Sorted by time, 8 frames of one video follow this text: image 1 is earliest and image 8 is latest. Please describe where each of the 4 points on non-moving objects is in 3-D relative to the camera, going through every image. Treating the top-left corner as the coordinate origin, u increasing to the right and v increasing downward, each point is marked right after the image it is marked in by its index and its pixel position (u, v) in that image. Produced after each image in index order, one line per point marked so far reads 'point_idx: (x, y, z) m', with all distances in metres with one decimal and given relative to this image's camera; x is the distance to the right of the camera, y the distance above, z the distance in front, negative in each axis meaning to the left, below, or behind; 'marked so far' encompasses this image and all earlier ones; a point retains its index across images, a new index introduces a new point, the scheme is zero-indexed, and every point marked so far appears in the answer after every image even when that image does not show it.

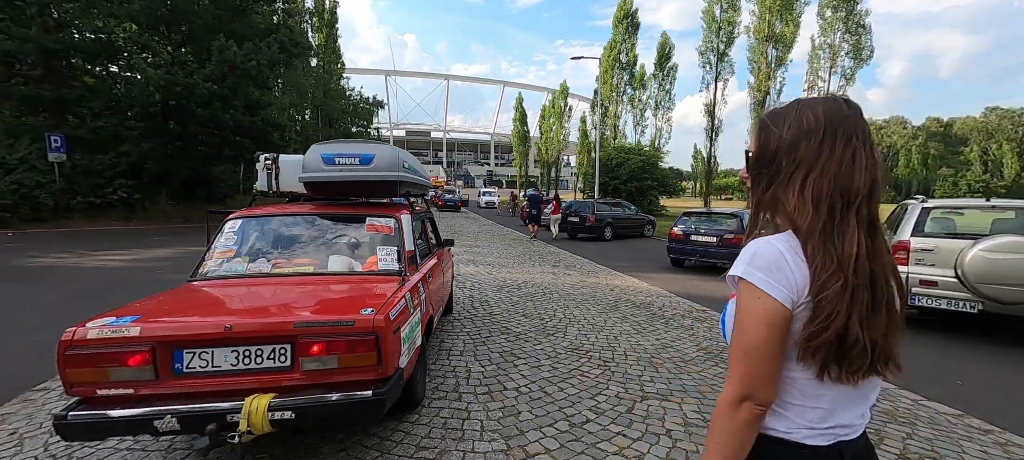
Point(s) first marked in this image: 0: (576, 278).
0: (+1.3, -1.0, +7.9) m
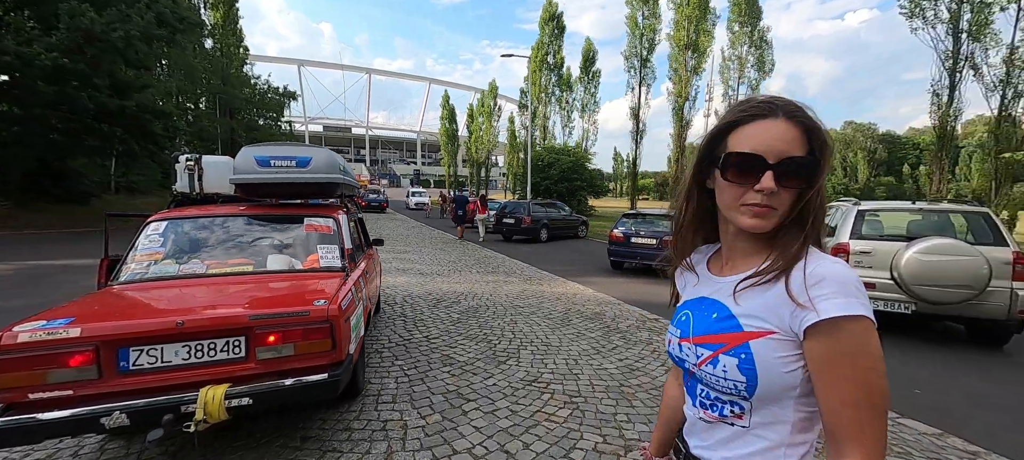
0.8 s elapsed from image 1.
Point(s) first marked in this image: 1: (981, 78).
0: (+0.2, -1.0, +7.4) m
1: (+11.8, +3.8, +10.1) m
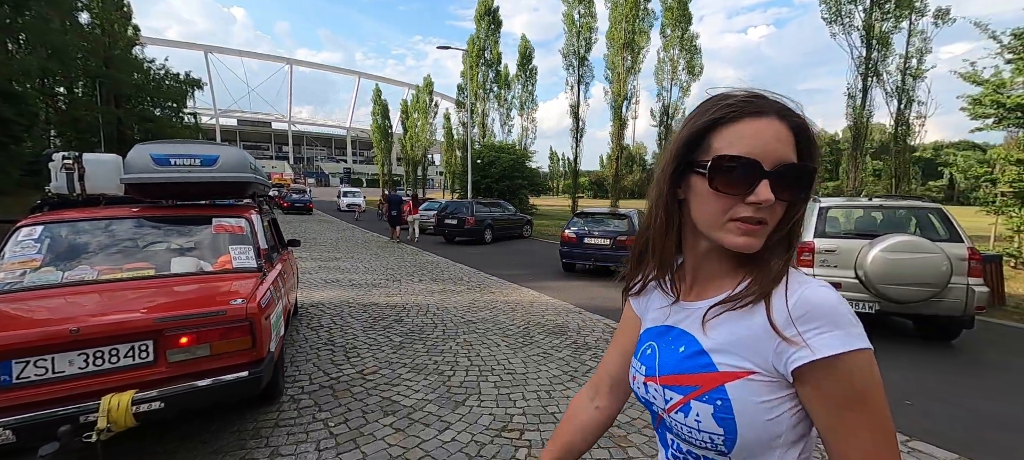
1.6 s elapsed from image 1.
0: (-0.7, -1.1, +6.7) m
1: (+10.3, +4.0, +11.1) m
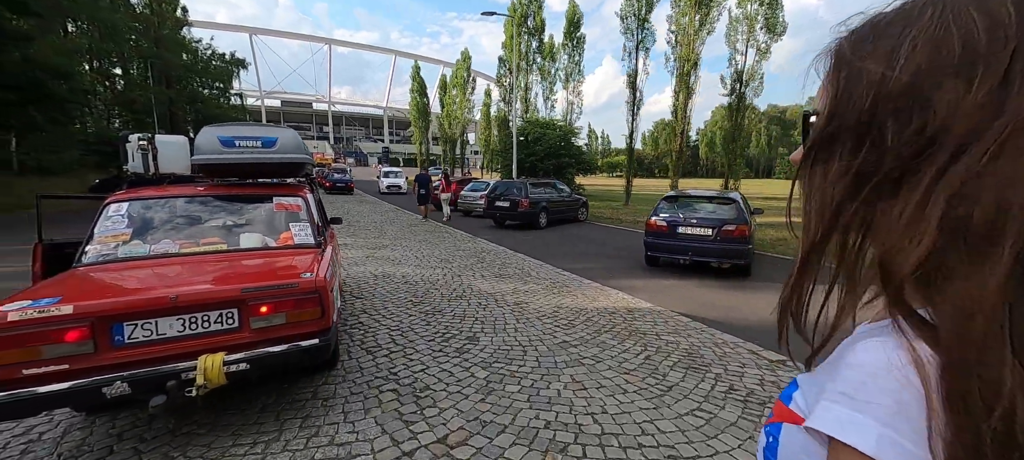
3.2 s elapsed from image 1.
0: (+0.5, -0.9, +5.4) m
1: (+11.8, +4.3, +8.7) m
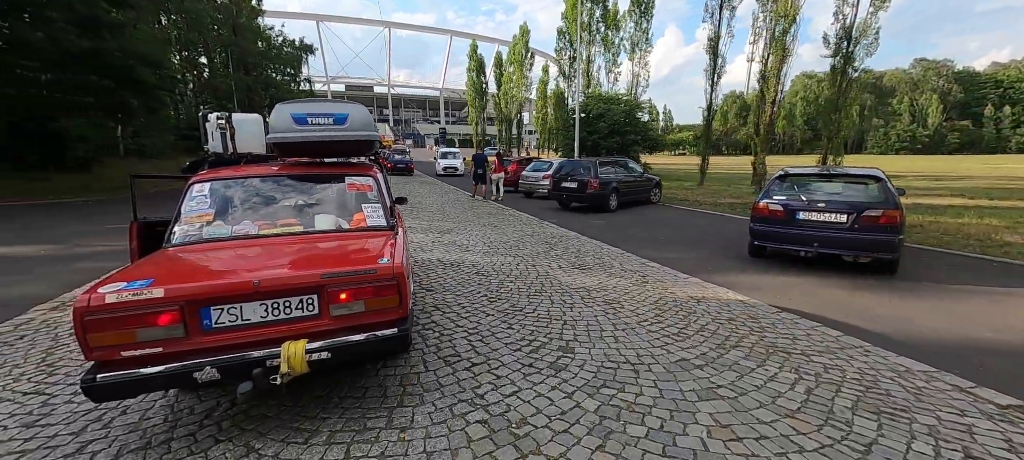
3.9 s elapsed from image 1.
0: (+1.5, -0.8, +4.6) m
1: (+13.1, +4.5, +6.1) m
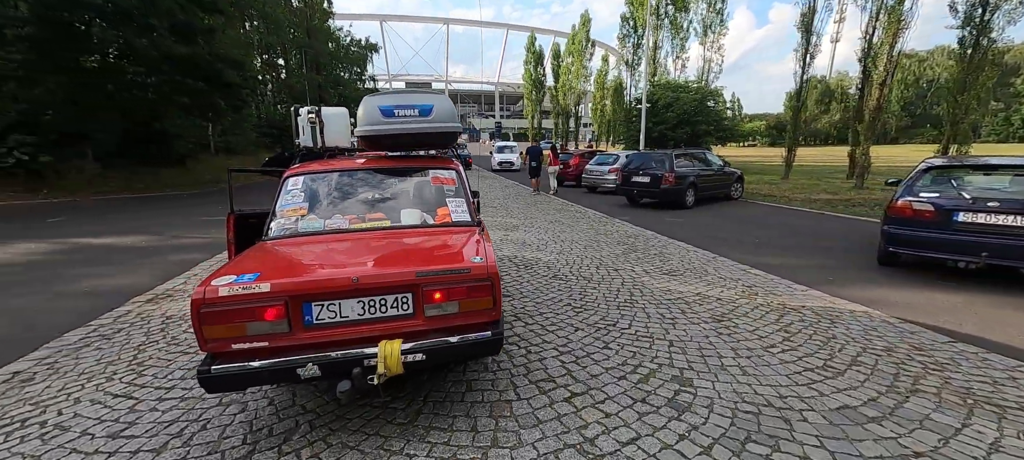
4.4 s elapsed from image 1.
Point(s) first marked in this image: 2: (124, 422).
0: (+2.4, -0.8, +3.9) m
1: (+14.2, +4.3, +3.7) m
2: (-2.5, -1.2, +2.6) m
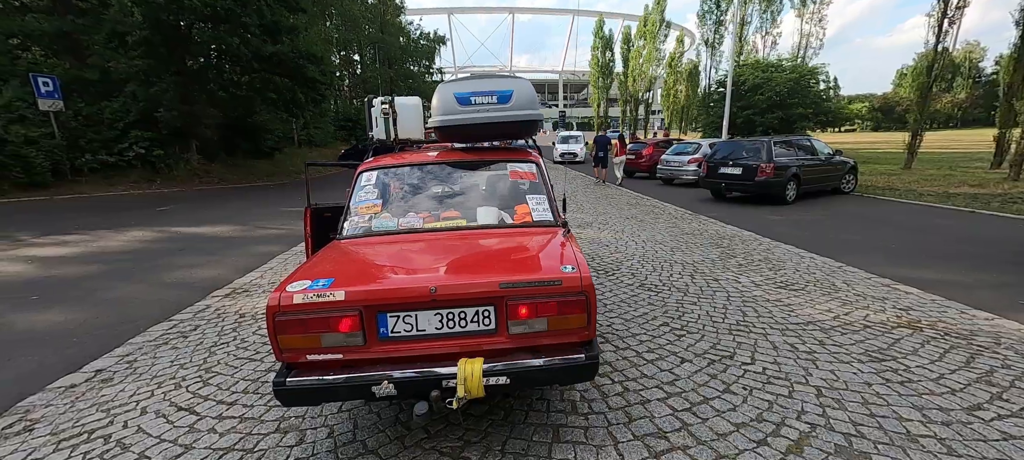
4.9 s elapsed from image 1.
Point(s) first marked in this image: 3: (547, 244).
0: (+3.1, -0.9, +2.9) m
1: (+14.8, +4.0, +0.9) m
2: (-1.9, -1.3, +2.4) m
3: (+0.3, -0.1, +2.9) m
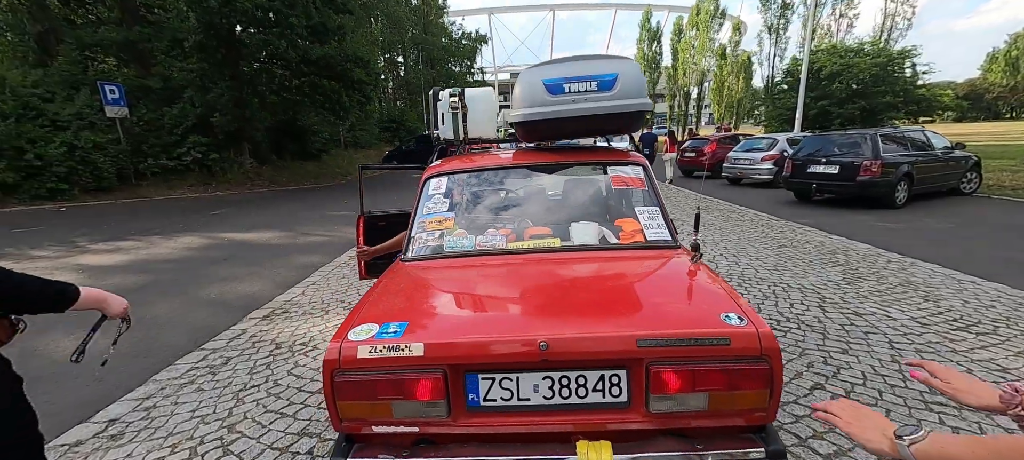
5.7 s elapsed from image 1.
0: (+3.7, -1.1, +1.7) m
1: (+15.1, +3.7, -1.4) m
2: (-1.4, -1.4, +1.7) m
3: (+0.8, -0.3, +2.0) m
